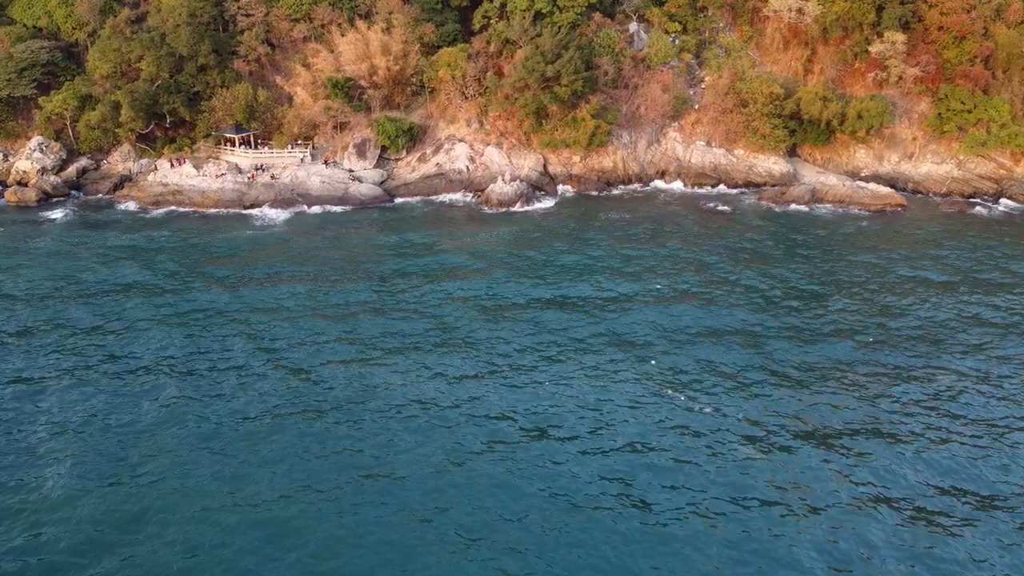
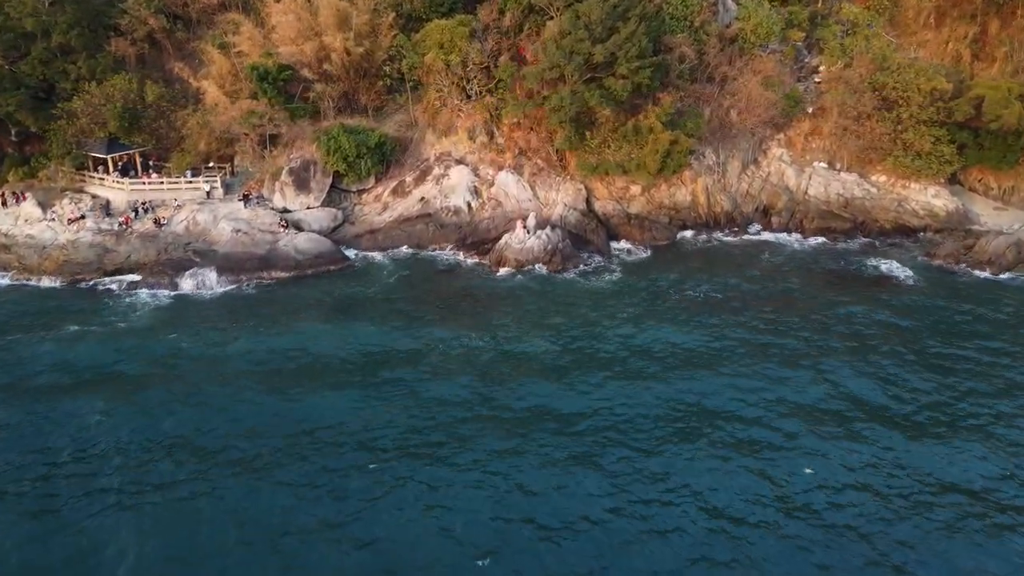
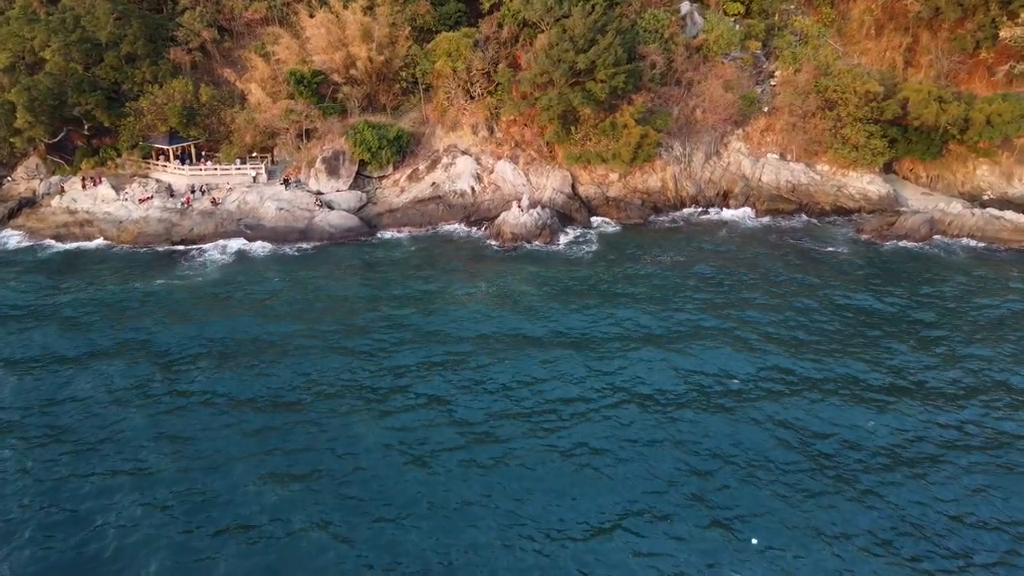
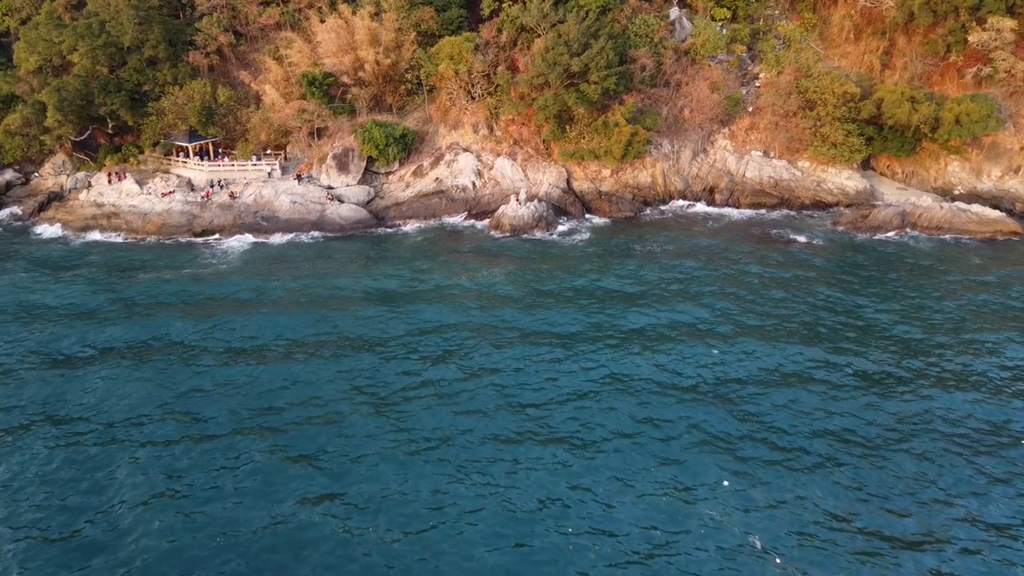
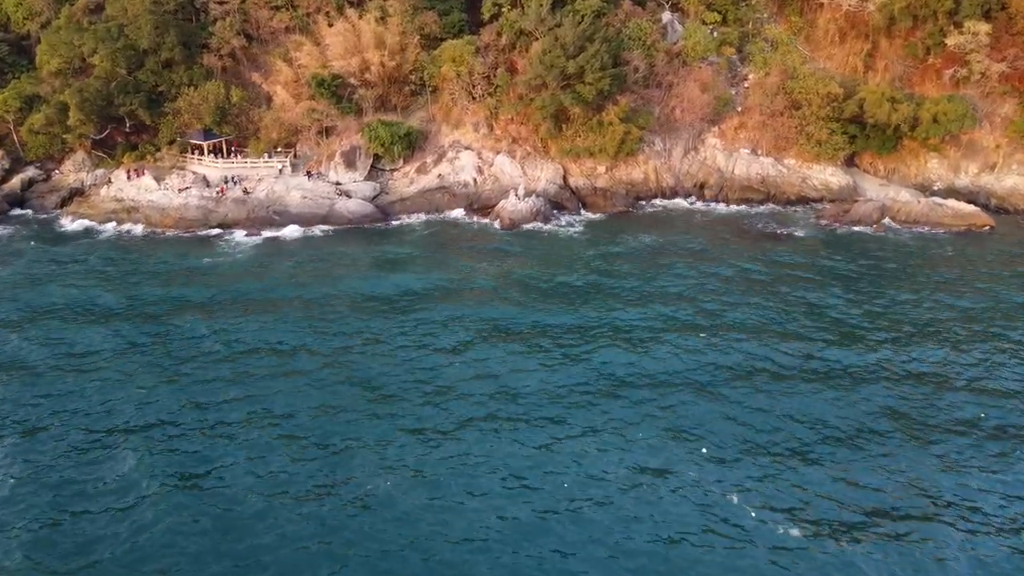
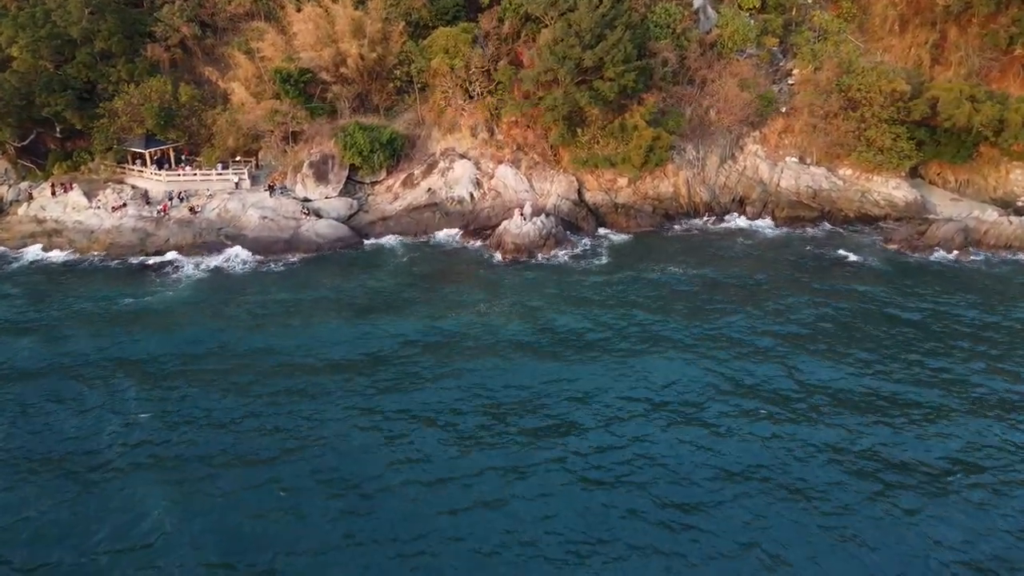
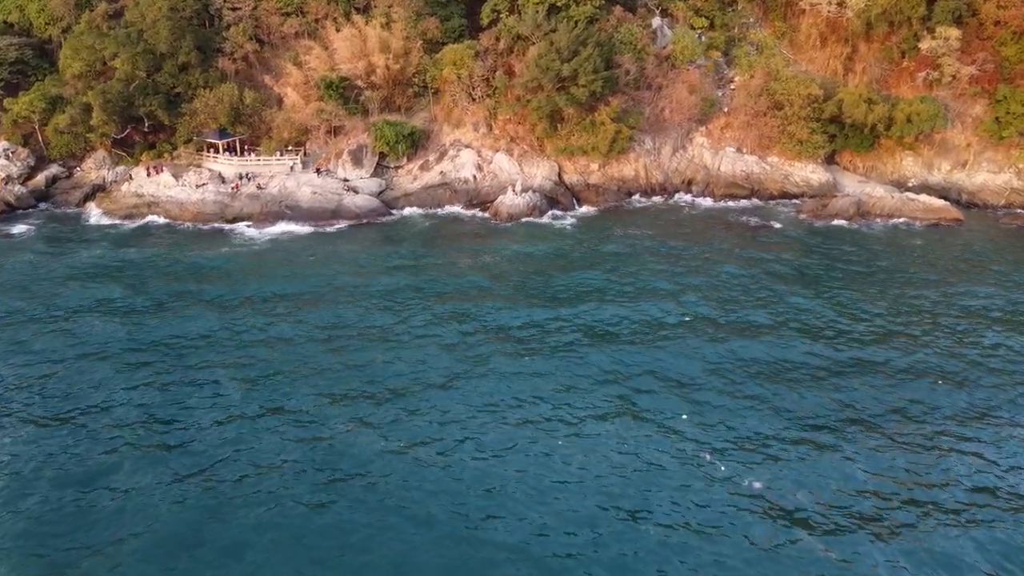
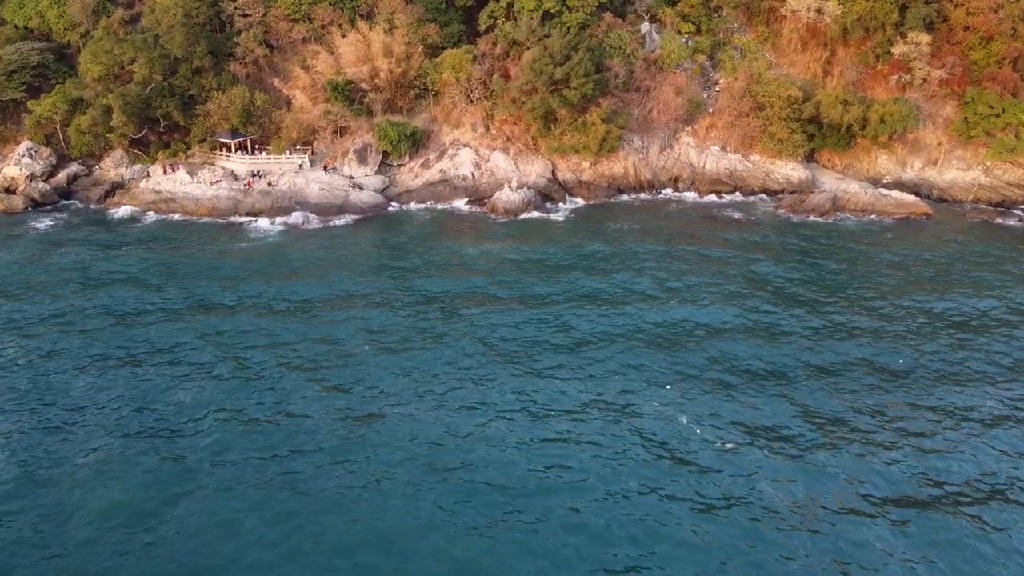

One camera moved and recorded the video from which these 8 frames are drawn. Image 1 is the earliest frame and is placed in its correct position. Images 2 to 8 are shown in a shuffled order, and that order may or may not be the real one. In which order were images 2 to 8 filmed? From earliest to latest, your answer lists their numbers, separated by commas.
8, 7, 5, 4, 3, 6, 2
